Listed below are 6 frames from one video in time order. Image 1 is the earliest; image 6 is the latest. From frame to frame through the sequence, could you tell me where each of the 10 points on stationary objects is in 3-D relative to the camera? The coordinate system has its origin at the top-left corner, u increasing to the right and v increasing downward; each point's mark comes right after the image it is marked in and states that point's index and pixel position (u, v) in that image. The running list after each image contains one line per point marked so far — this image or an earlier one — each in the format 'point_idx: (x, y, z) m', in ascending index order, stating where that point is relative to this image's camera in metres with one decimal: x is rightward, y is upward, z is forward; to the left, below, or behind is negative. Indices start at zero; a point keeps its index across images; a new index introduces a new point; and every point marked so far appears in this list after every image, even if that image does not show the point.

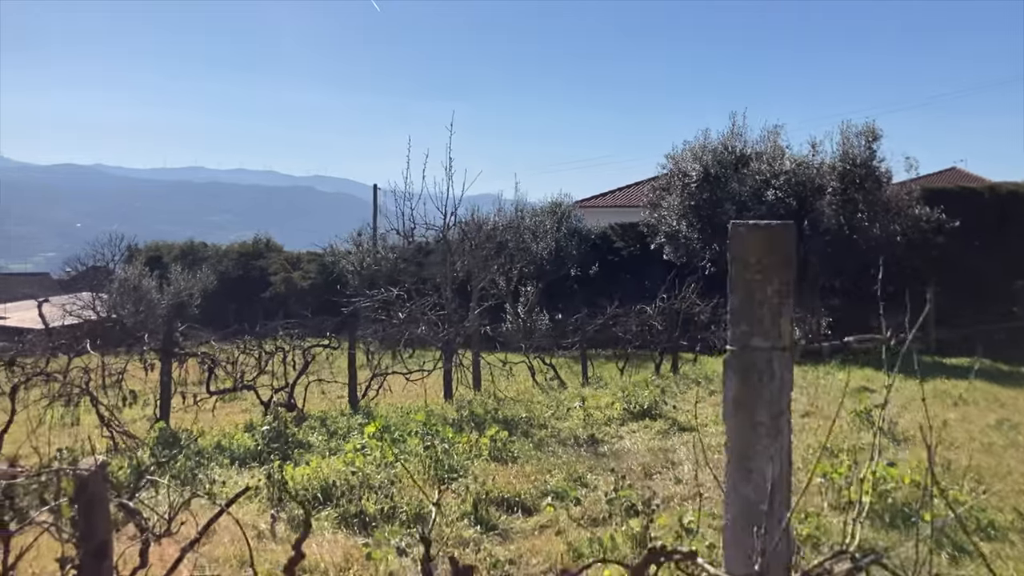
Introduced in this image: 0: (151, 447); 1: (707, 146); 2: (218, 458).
0: (-2.8, -1.2, +7.2) m
1: (+3.7, +2.6, +17.5) m
2: (-2.2, -1.3, +7.0) m
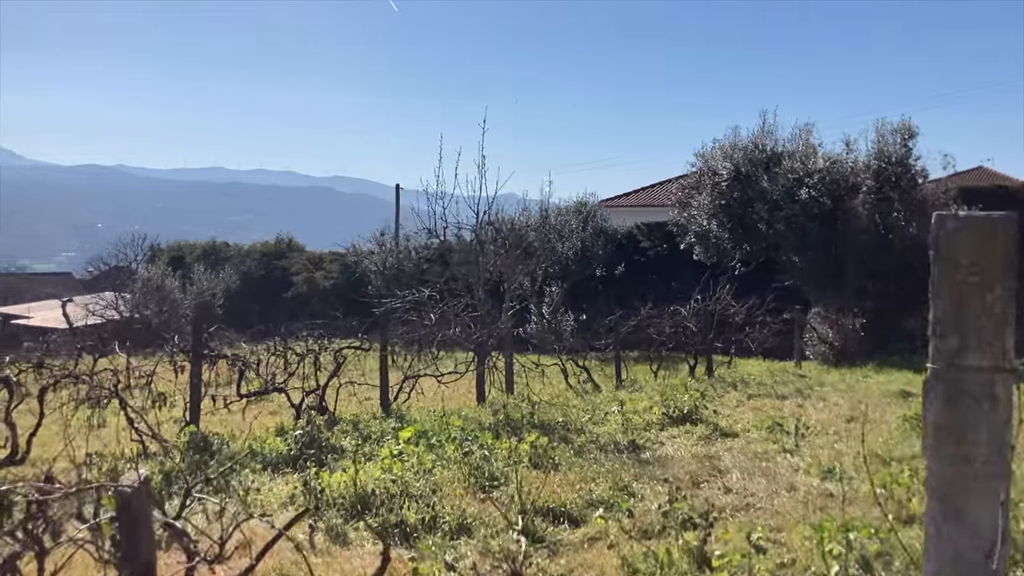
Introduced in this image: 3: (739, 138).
0: (-2.5, -1.2, +7.0) m
1: (+4.2, +2.6, +17.2) m
2: (-1.9, -1.3, +6.8) m
3: (+4.3, +2.8, +17.6) m
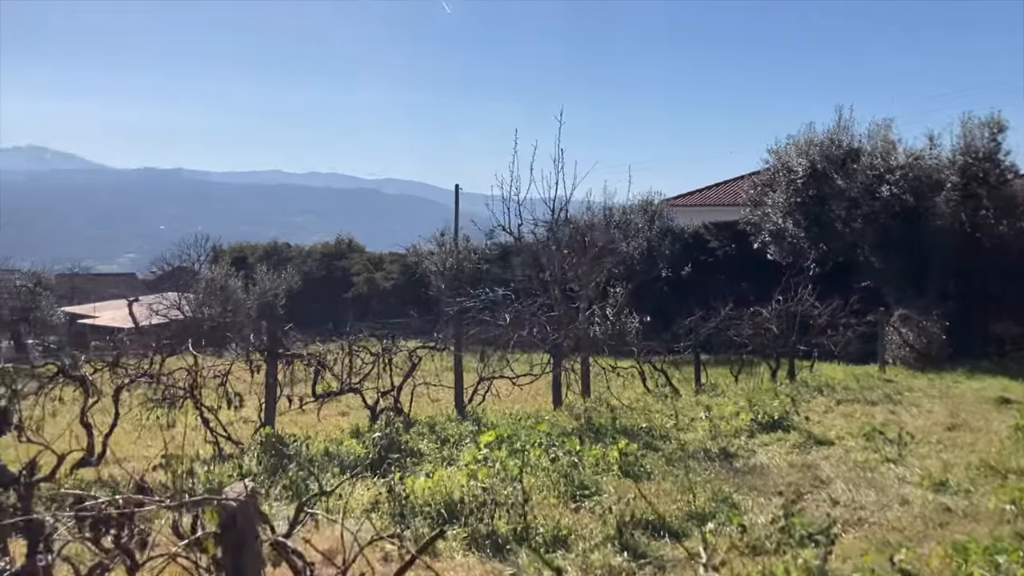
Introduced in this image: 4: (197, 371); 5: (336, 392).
0: (-1.8, -1.2, +6.8) m
1: (+5.4, +2.6, +16.7) m
2: (-1.3, -1.3, +6.6) m
3: (+5.5, +2.8, +17.0) m
4: (-2.4, -0.6, +7.2) m
5: (-1.5, -0.9, +7.8) m
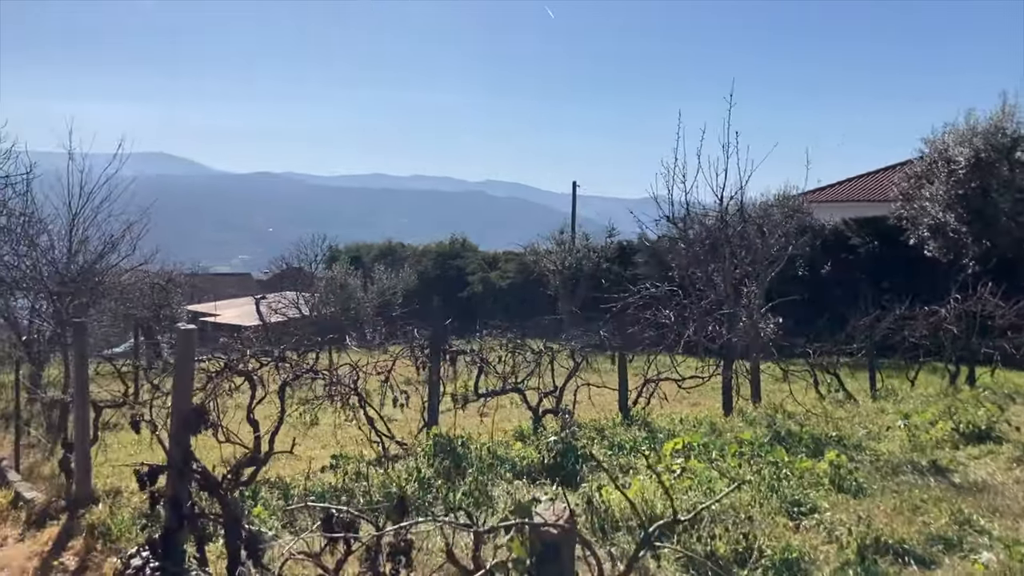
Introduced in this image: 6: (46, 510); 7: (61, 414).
0: (-0.6, -1.1, +6.4) m
1: (+7.6, +2.6, +15.4) m
2: (-0.1, -1.2, +6.1) m
3: (+7.8, +2.8, +15.8) m
4: (-1.1, -0.6, +6.9) m
5: (-0.1, -0.8, +7.4) m
6: (-2.8, -1.4, +5.7) m
7: (-4.3, -1.2, +8.9) m
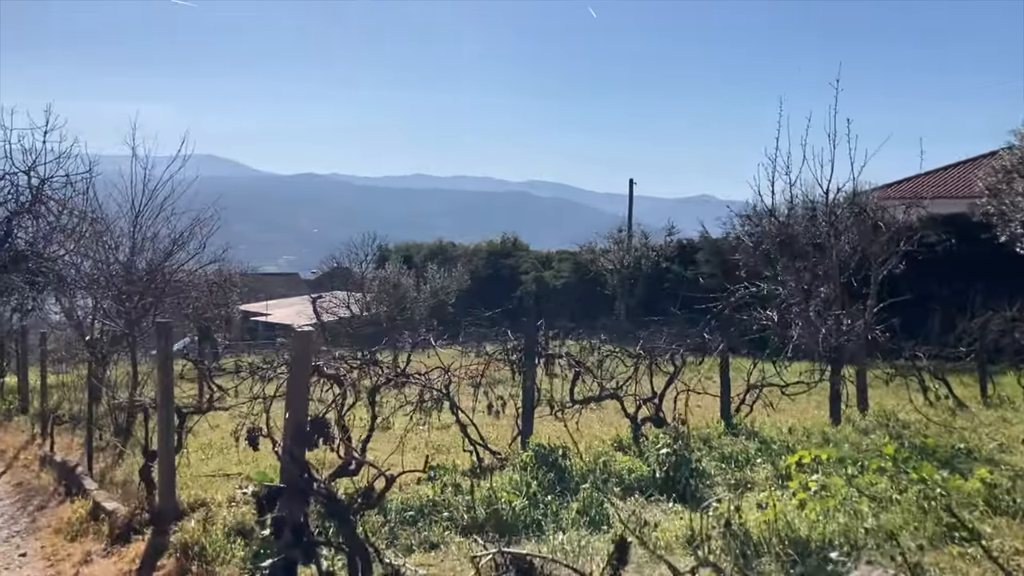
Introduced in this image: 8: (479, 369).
0: (+0.1, -1.1, +6.0) m
1: (+8.7, +2.6, +14.6) m
2: (+0.6, -1.2, +5.6) m
3: (+8.9, +2.8, +15.0) m
4: (-0.4, -0.6, +6.4) m
5: (+0.6, -0.8, +6.9) m
6: (-2.2, -1.3, +5.4) m
7: (-3.5, -1.2, +8.6) m
8: (-0.2, -0.6, +6.6) m
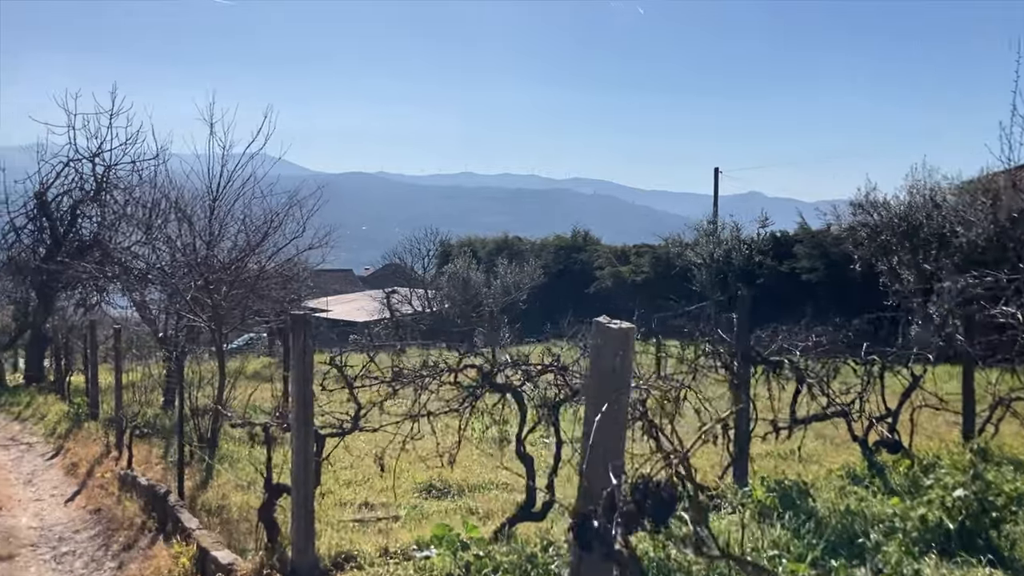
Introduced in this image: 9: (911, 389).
0: (+1.2, -1.1, +4.5) m
1: (+10.2, +2.7, +12.7) m
2: (+1.7, -1.1, +4.1) m
3: (+10.4, +2.9, +13.0) m
4: (+0.7, -0.5, +5.0) m
5: (+1.8, -0.7, +5.4) m
6: (-1.1, -1.3, +4.0) m
7: (-2.2, -1.1, +7.3) m
8: (+0.9, -0.5, +5.2) m
9: (+2.4, -0.6, +5.6) m
